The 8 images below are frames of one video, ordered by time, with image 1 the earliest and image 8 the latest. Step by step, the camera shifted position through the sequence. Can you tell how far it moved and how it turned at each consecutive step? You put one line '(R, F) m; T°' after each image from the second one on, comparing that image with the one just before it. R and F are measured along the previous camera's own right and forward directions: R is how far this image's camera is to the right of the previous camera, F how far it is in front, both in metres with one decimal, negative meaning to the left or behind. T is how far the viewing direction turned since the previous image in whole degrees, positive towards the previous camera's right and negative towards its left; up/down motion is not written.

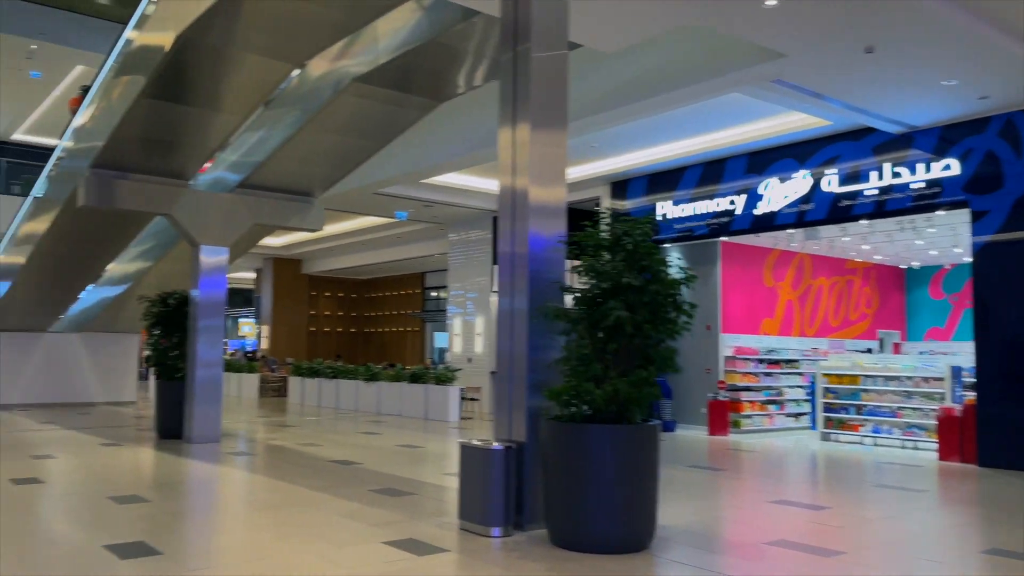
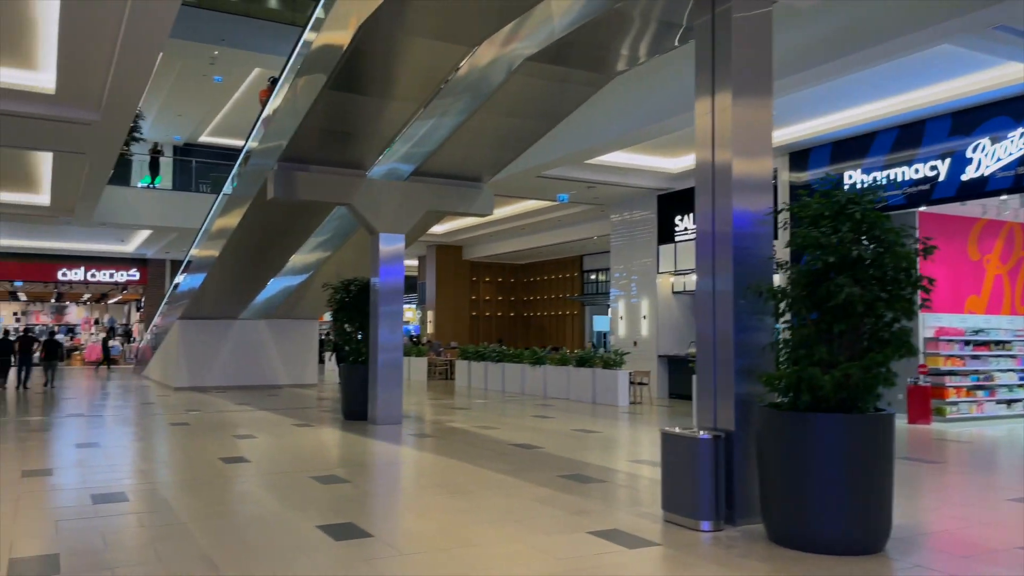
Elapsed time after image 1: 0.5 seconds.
(-0.3, +0.2) m; -11°
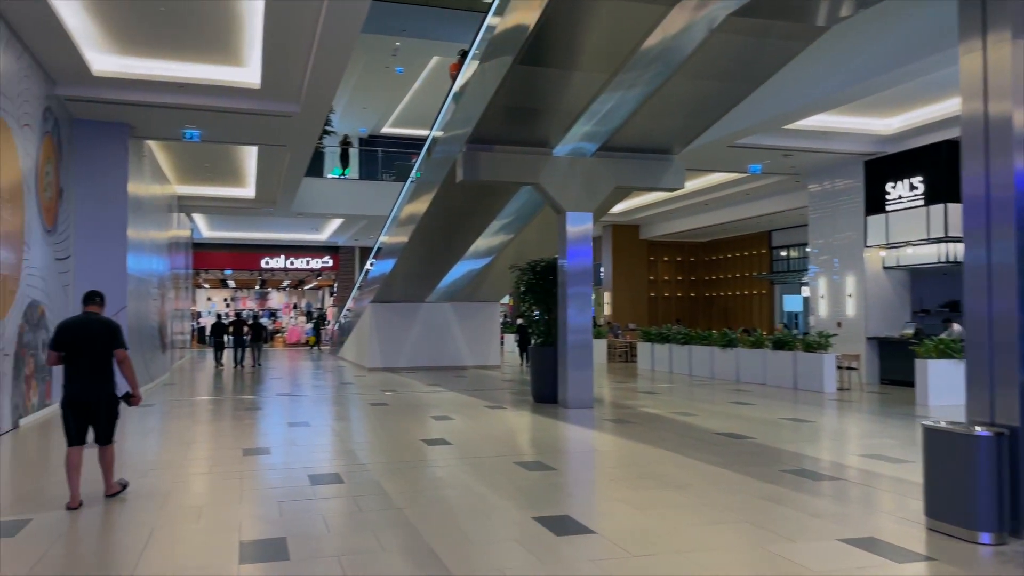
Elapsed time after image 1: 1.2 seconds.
(-0.3, +0.3) m; -12°
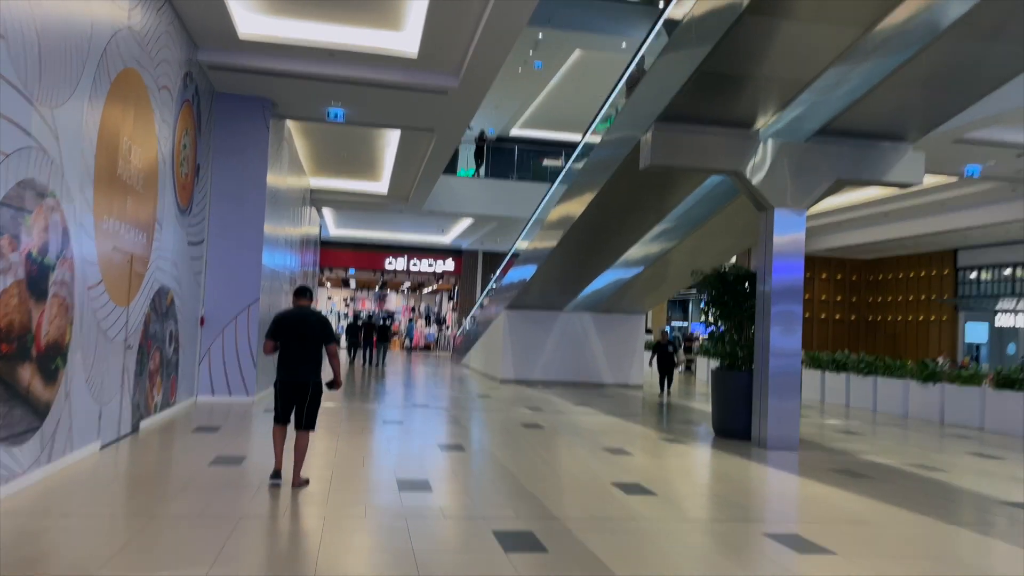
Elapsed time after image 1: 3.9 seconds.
(-0.7, +1.3) m; -7°
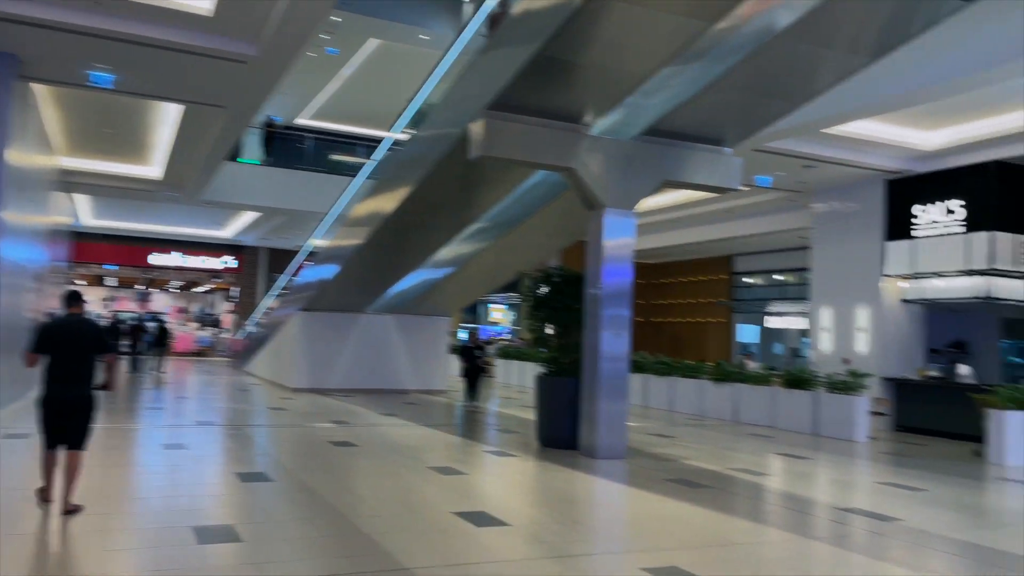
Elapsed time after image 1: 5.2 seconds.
(-0.3, +0.7) m; +15°
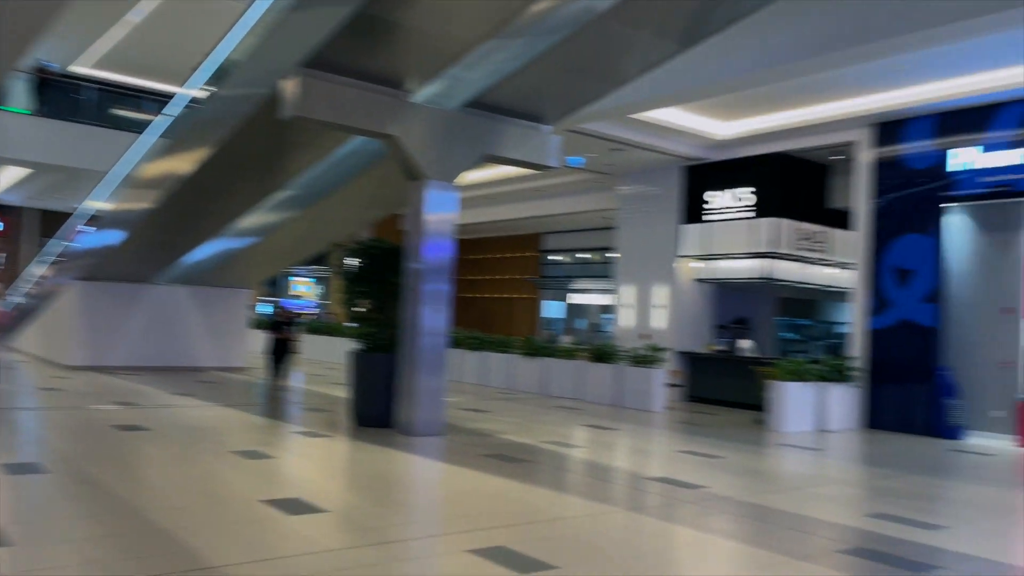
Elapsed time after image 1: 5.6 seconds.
(-0.1, +0.2) m; +14°
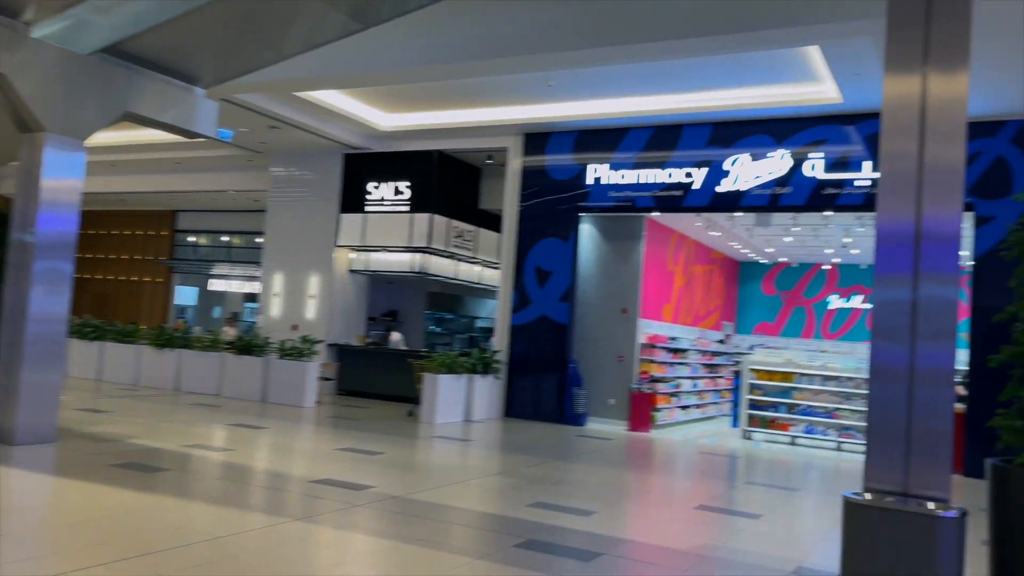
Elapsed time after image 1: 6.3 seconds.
(-0.2, +0.4) m; +25°
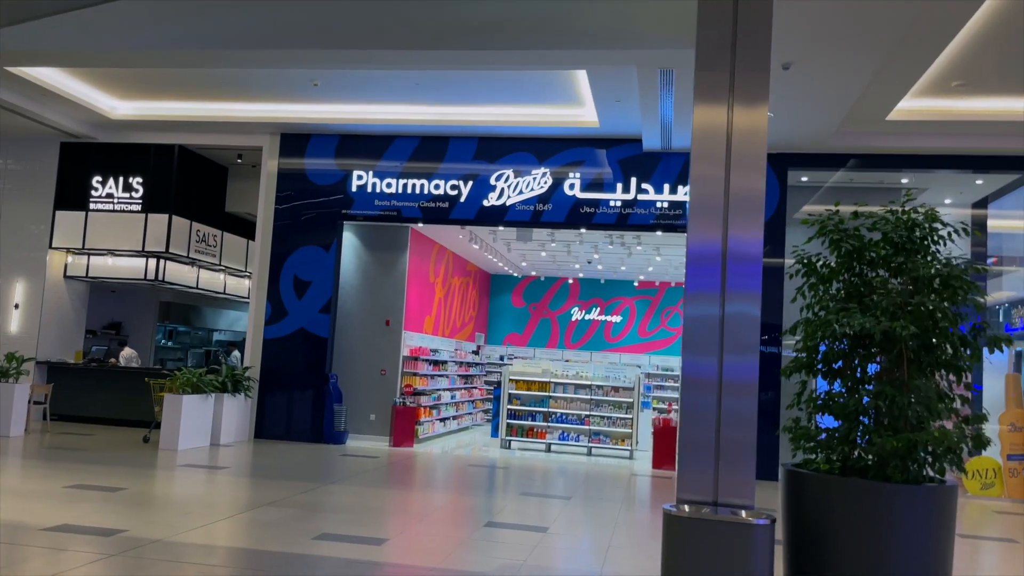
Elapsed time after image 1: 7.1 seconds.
(-0.3, +0.3) m; +19°
